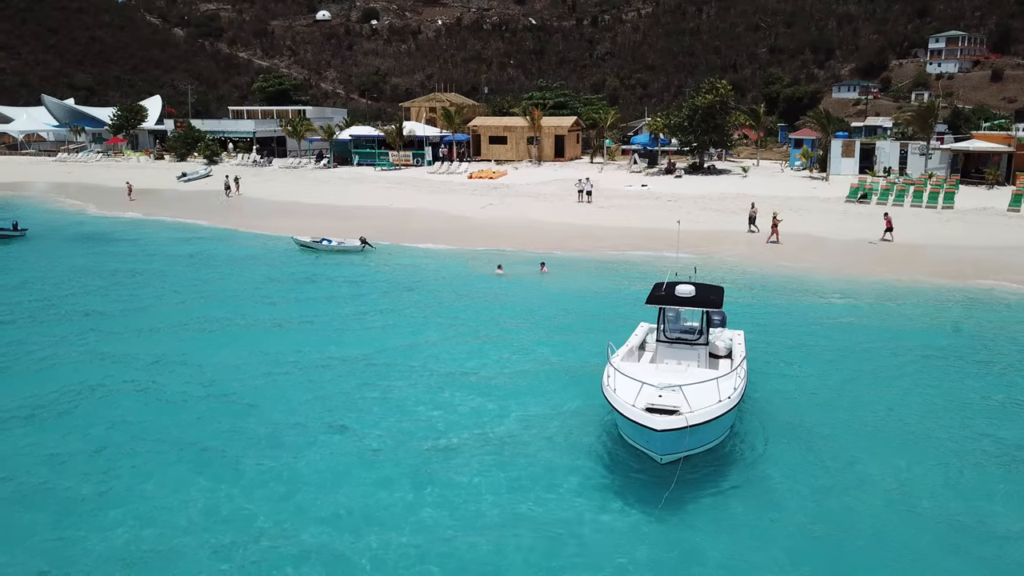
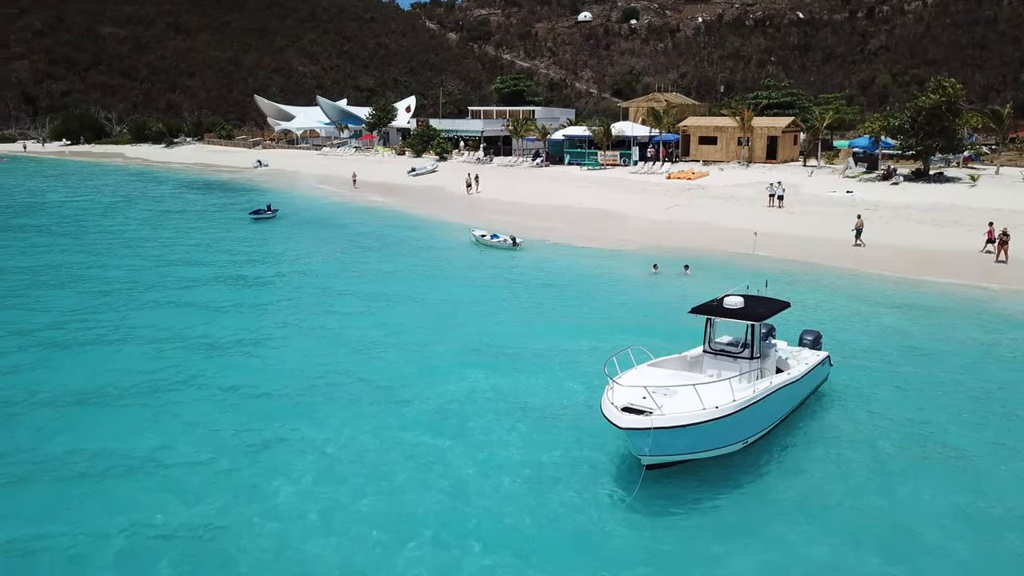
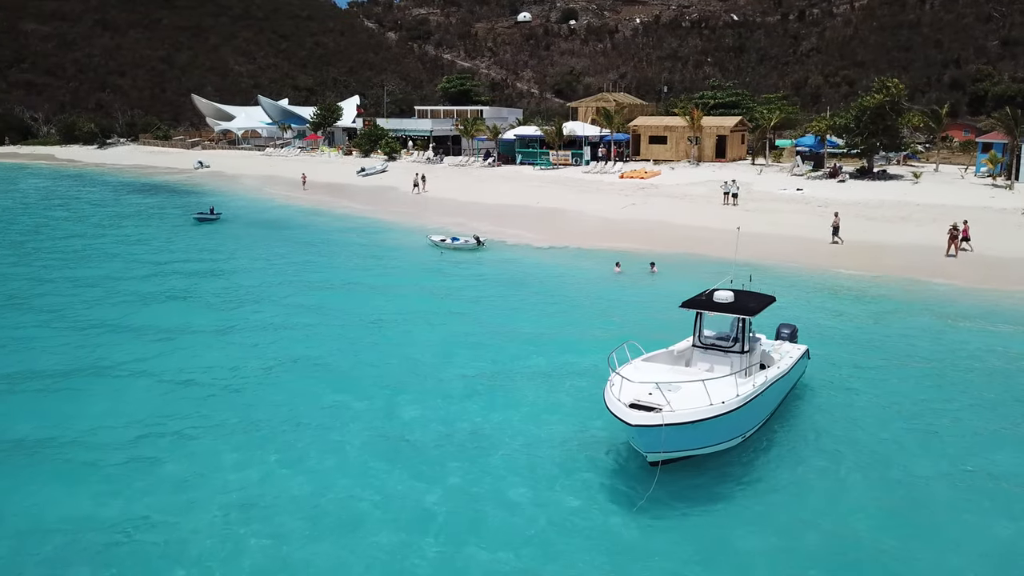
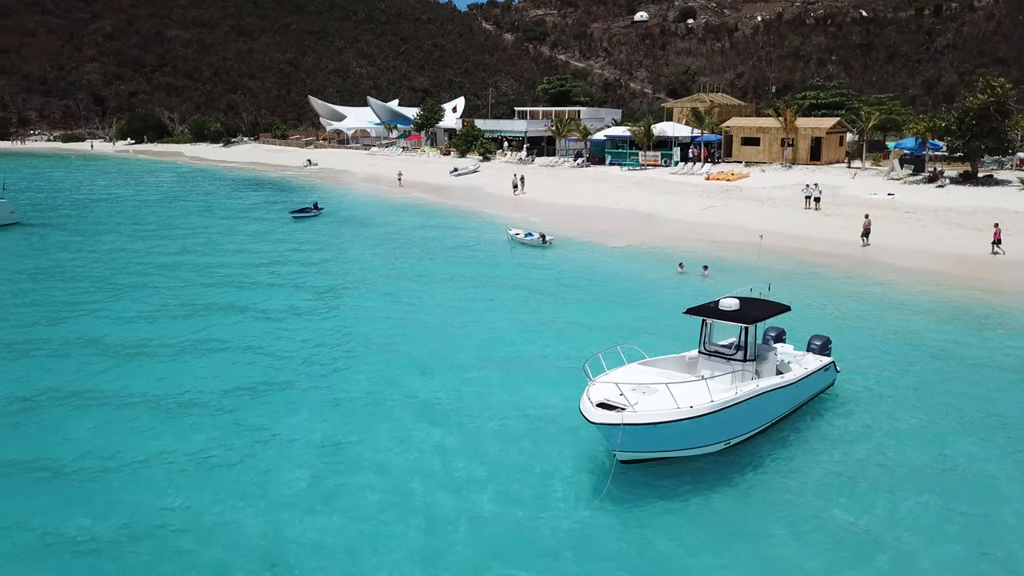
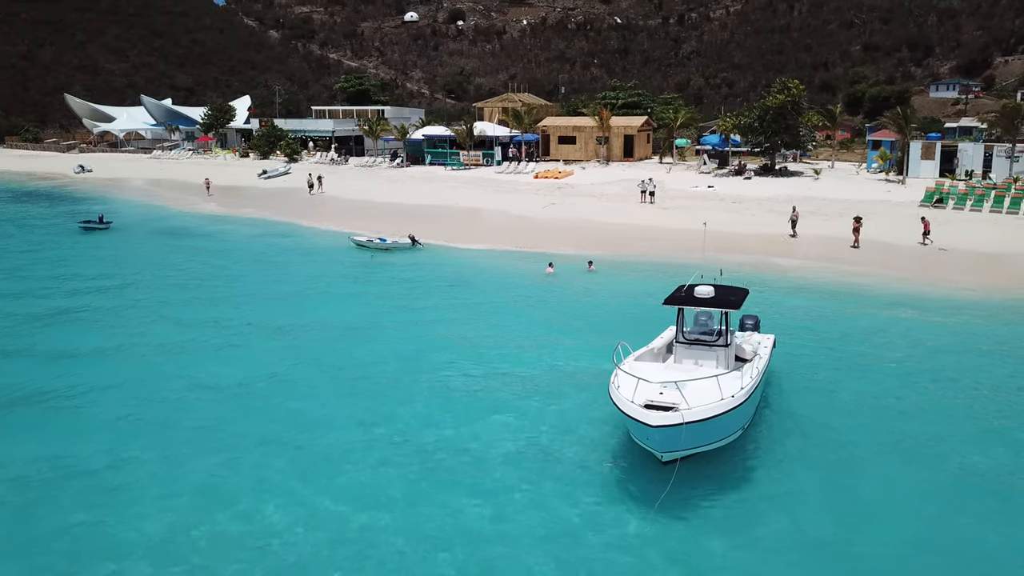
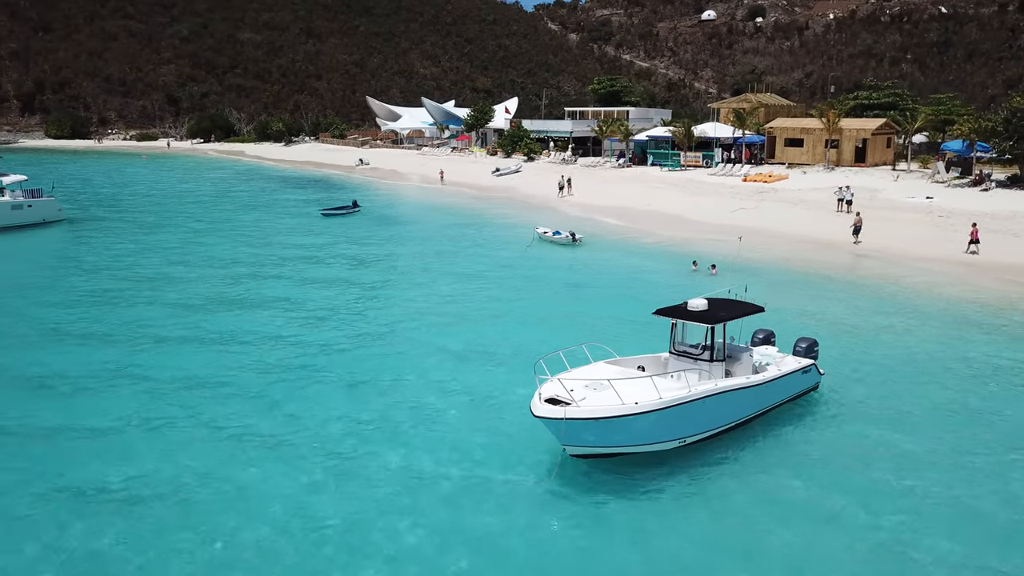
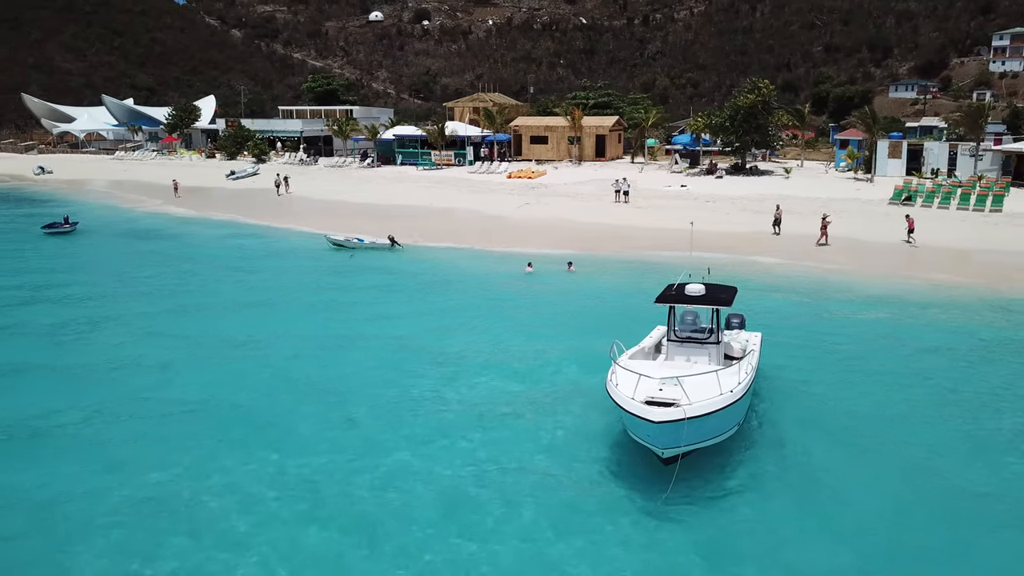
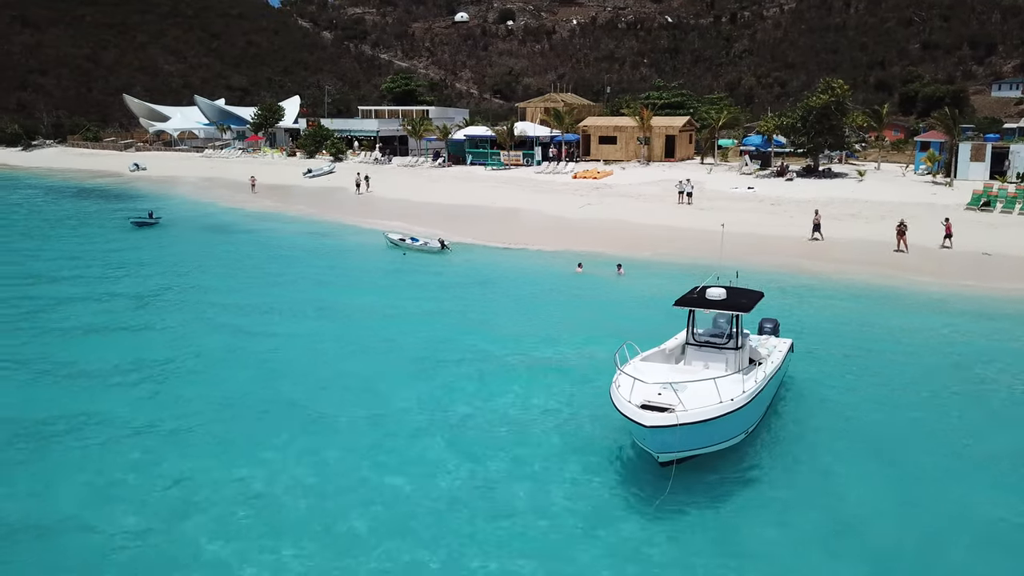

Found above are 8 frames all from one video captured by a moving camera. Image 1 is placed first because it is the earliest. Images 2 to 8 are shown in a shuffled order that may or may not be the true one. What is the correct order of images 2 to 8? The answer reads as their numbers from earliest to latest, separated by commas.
7, 5, 8, 3, 2, 4, 6
